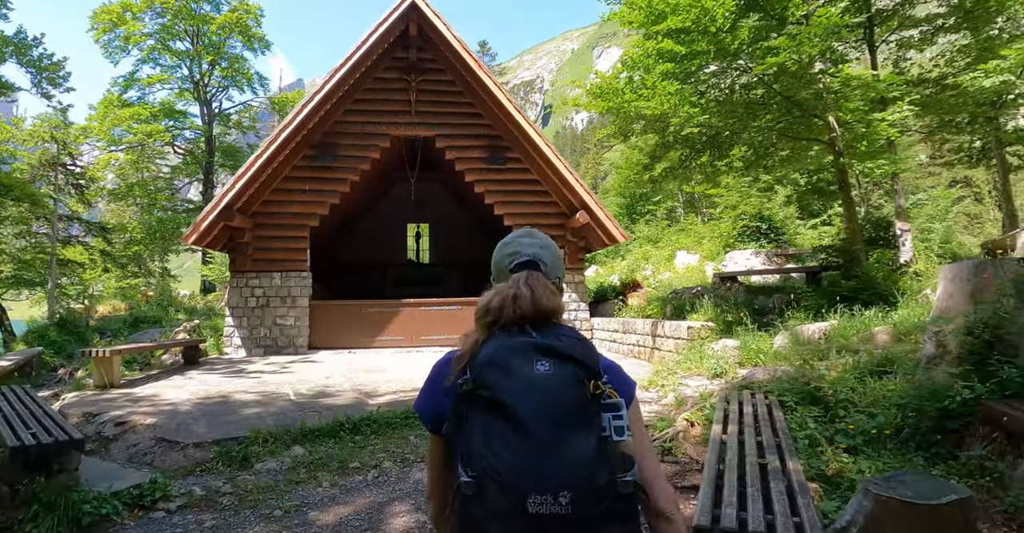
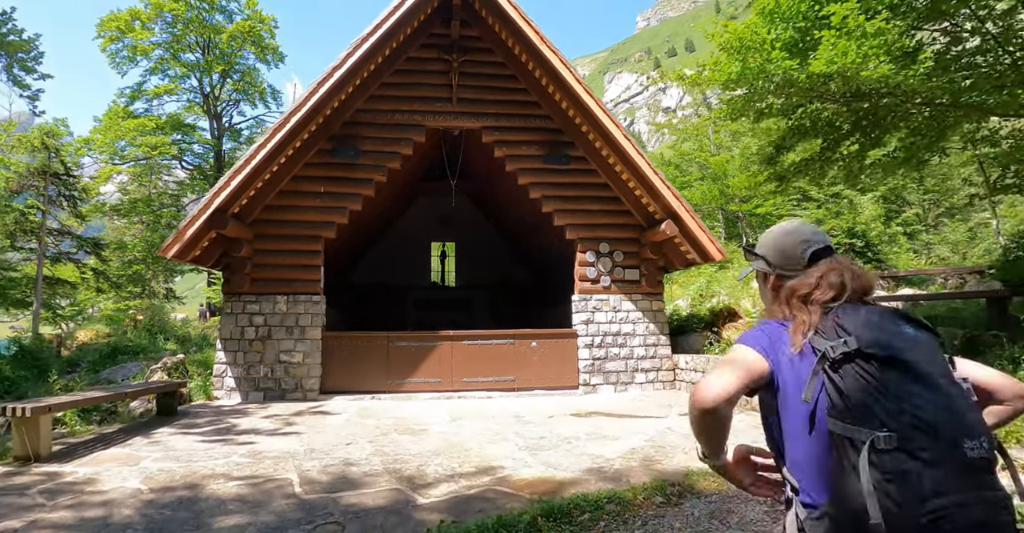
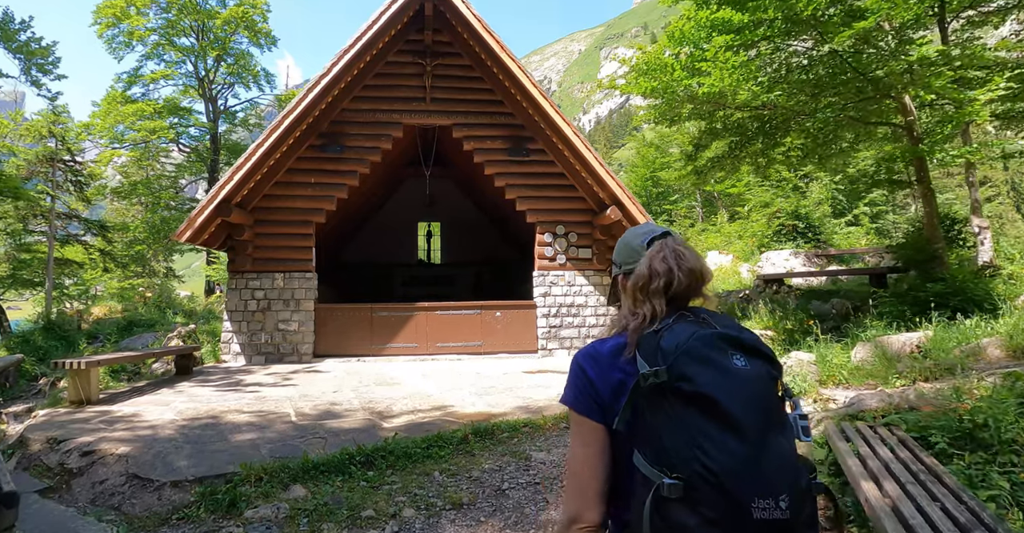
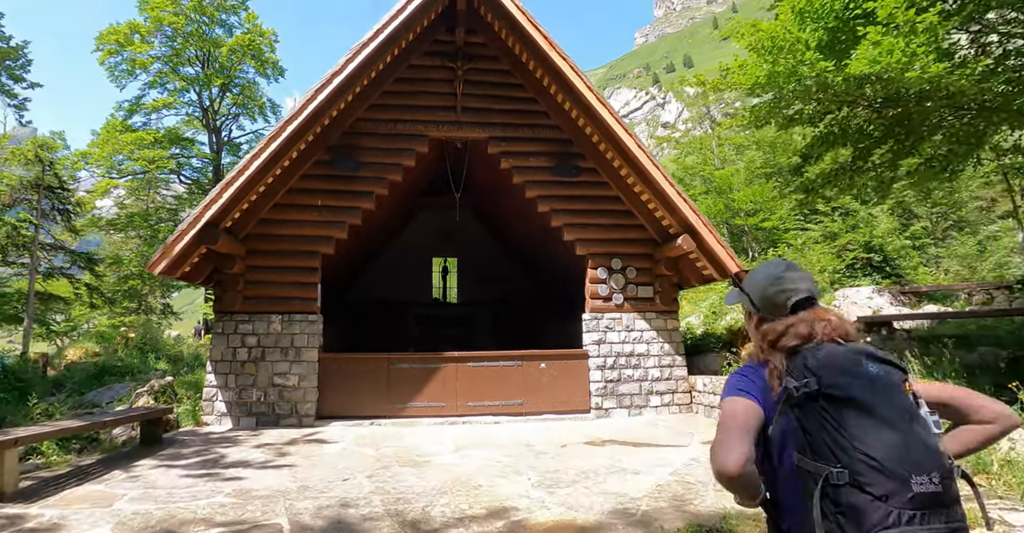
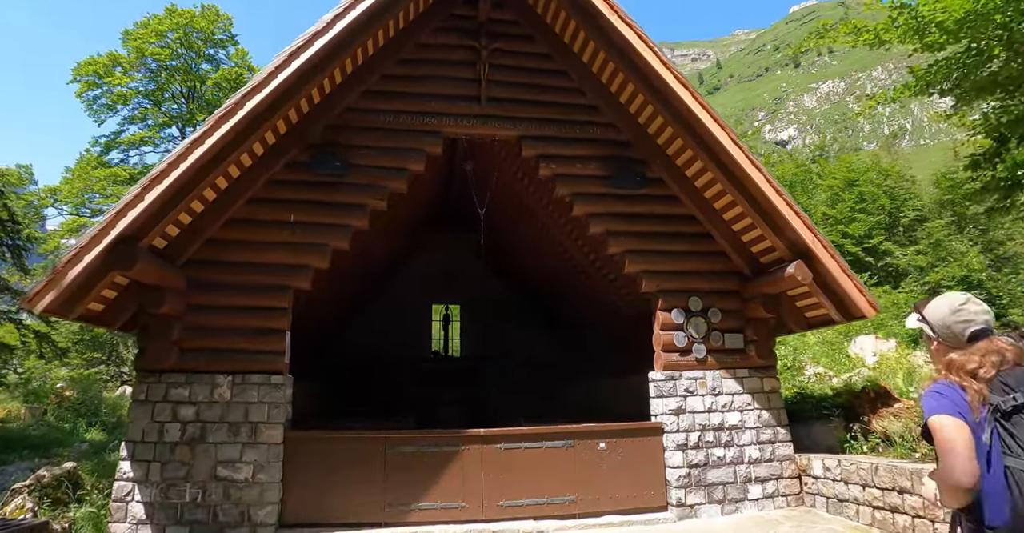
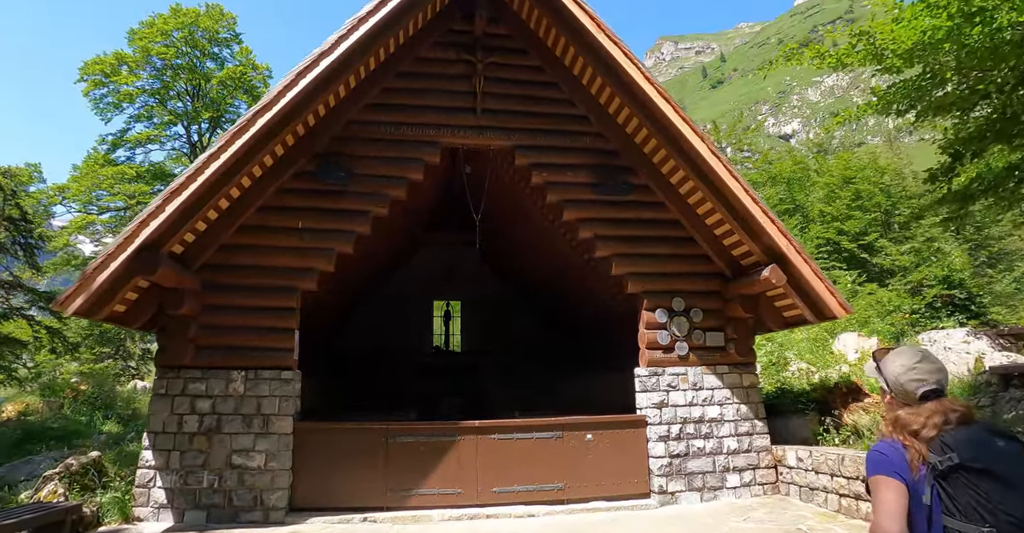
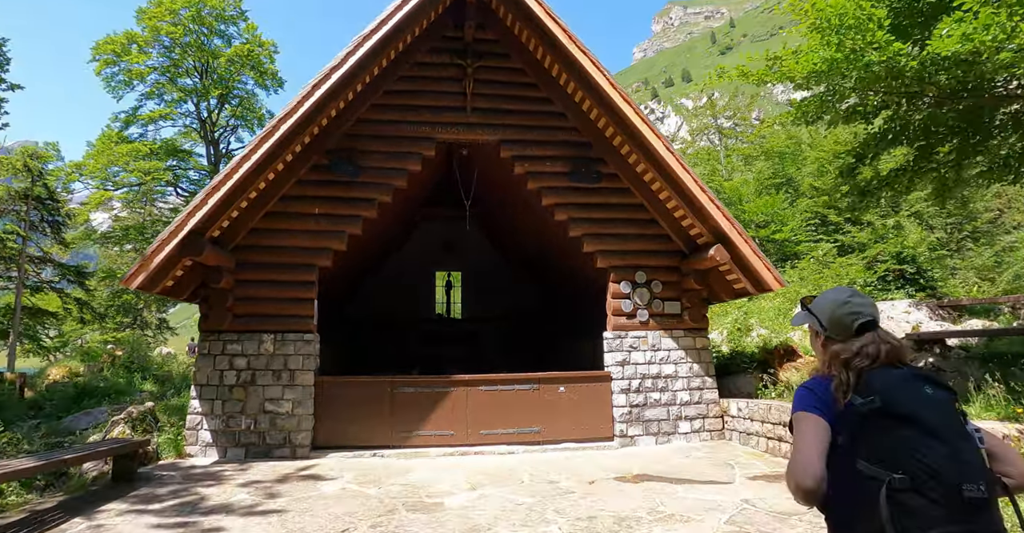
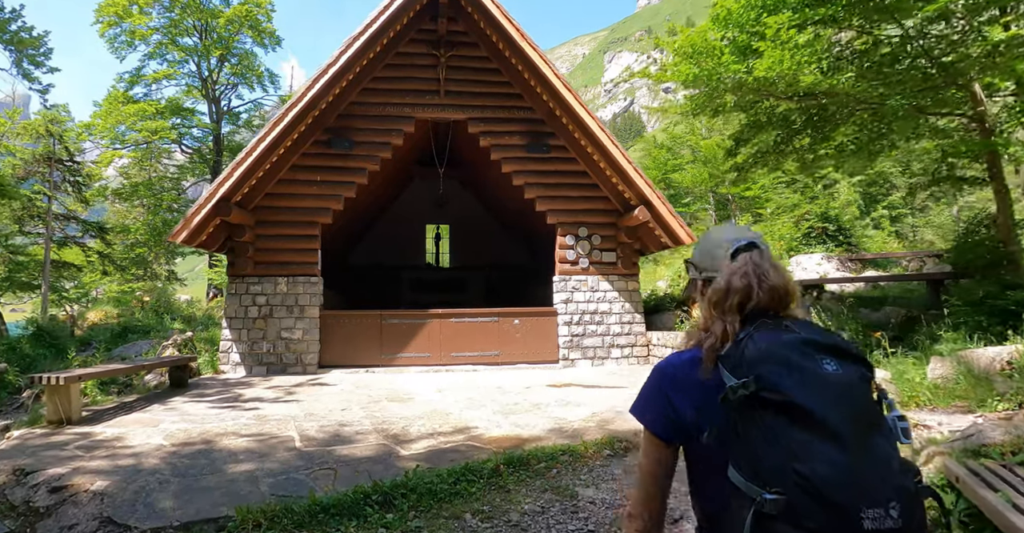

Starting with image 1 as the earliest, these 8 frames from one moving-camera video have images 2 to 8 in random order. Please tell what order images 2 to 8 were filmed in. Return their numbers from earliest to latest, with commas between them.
3, 8, 2, 4, 7, 6, 5
